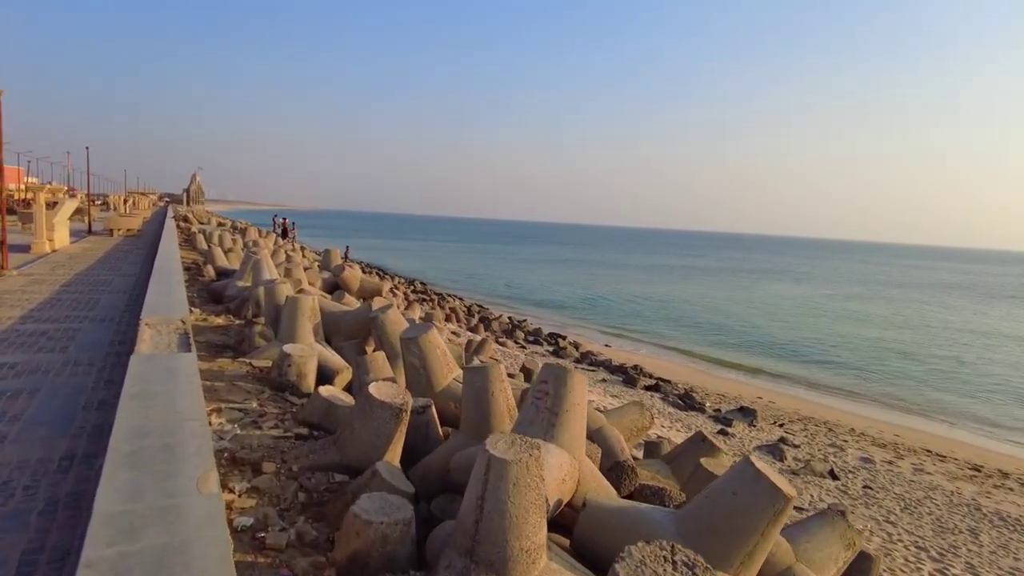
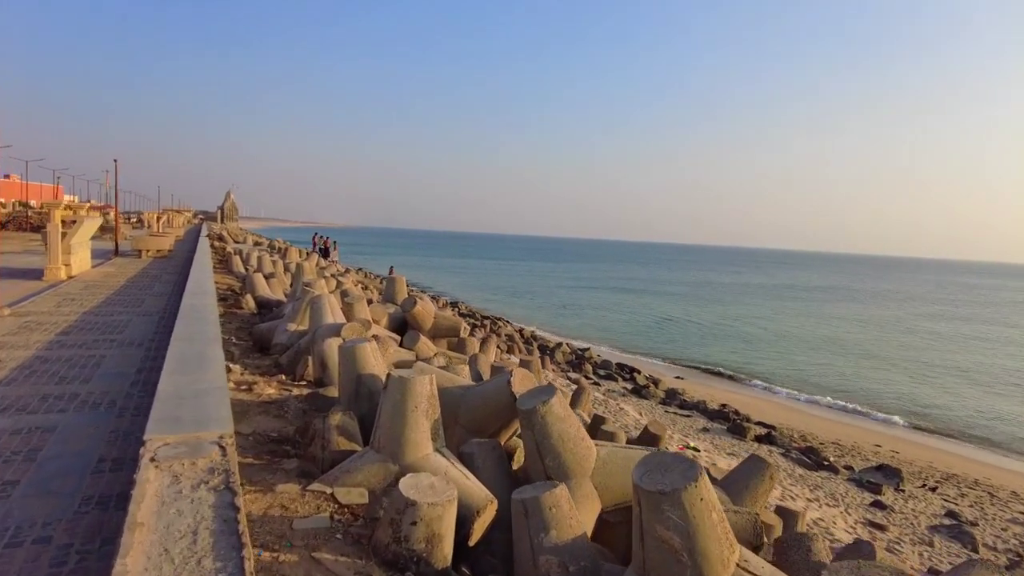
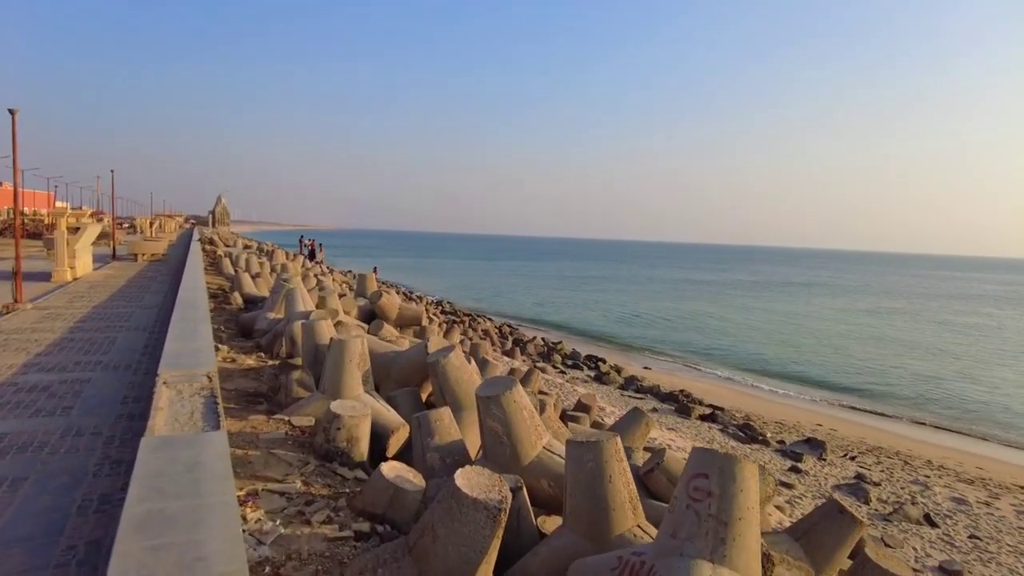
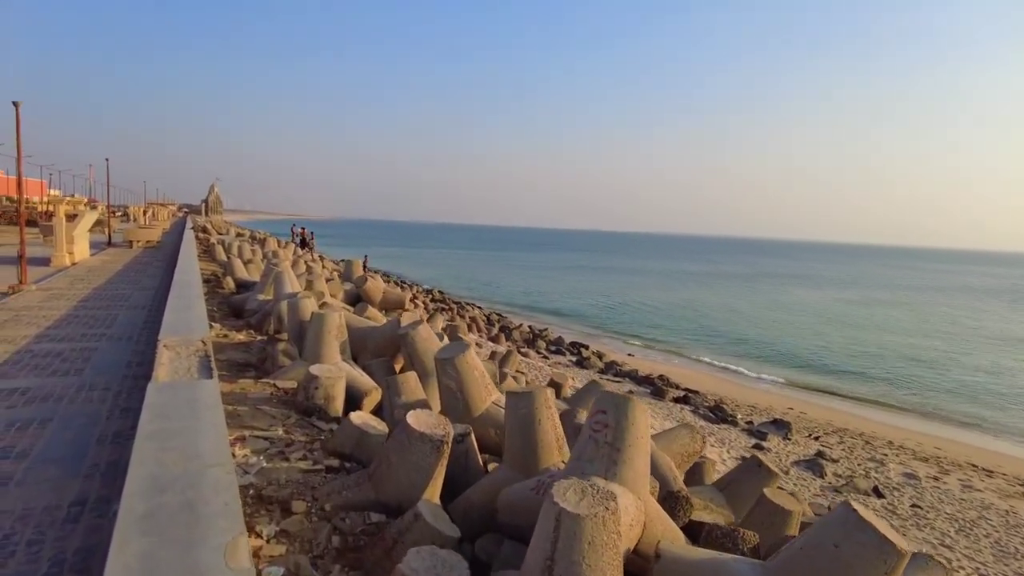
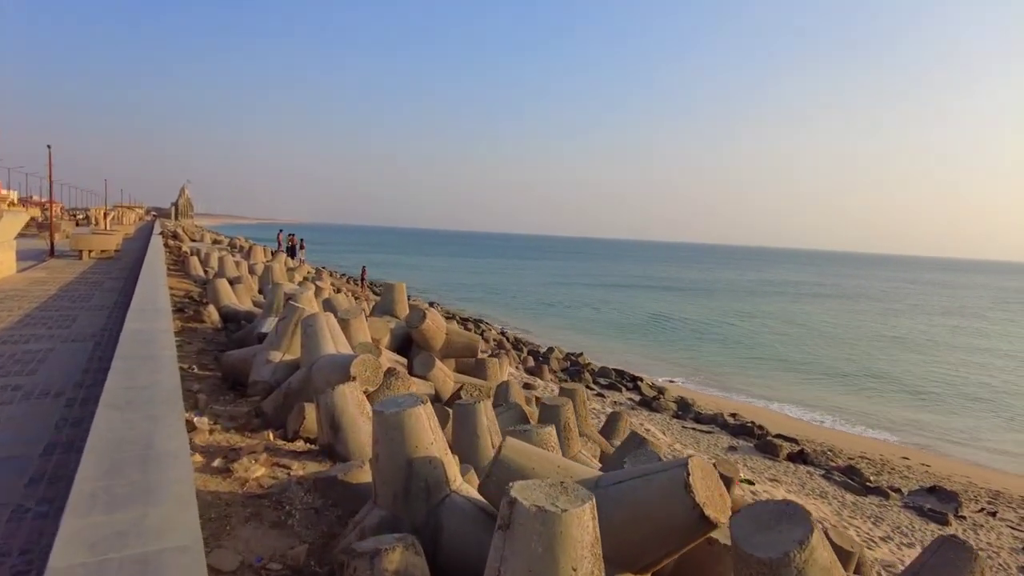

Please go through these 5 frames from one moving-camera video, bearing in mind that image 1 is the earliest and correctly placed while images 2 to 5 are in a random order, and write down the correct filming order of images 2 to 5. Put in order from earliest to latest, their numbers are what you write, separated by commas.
4, 3, 2, 5
